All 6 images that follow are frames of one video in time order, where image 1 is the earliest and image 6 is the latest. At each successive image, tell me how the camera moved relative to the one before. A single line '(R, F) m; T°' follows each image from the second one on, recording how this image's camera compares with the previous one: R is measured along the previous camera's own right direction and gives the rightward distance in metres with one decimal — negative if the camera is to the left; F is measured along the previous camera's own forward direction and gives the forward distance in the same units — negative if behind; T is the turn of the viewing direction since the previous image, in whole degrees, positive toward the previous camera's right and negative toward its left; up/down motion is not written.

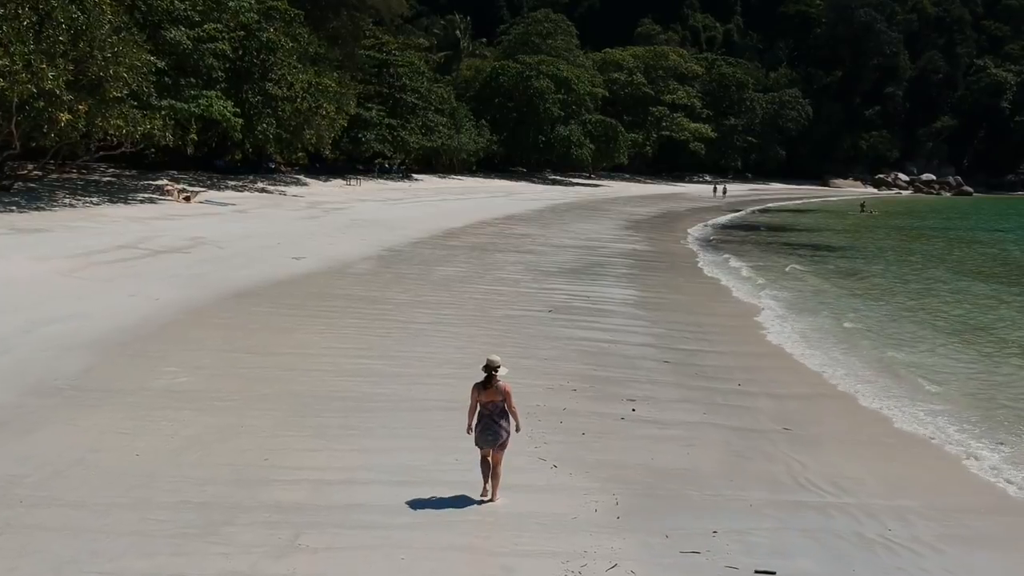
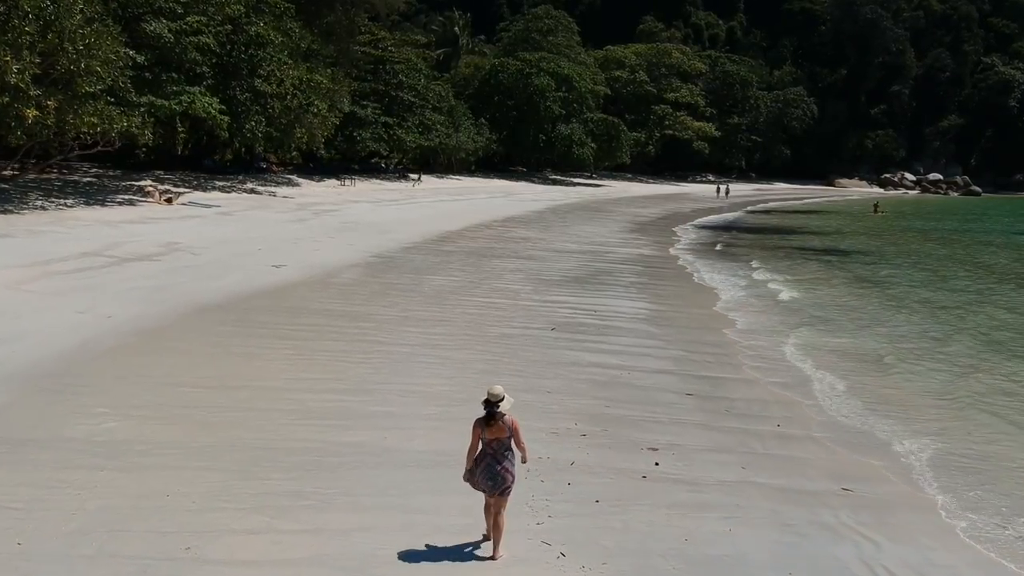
(0.0, +1.2) m; 0°
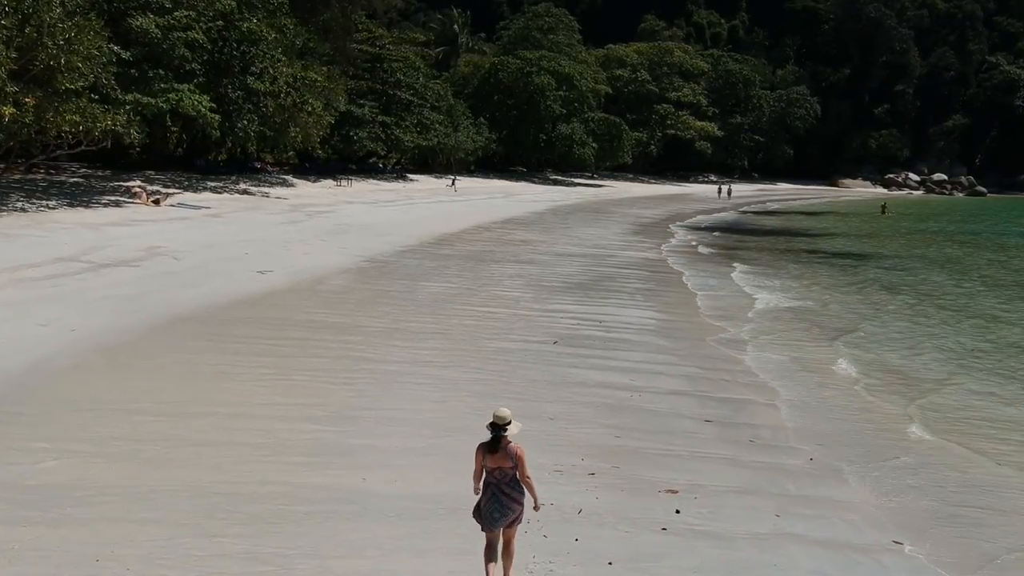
(0.0, +0.8) m; 0°
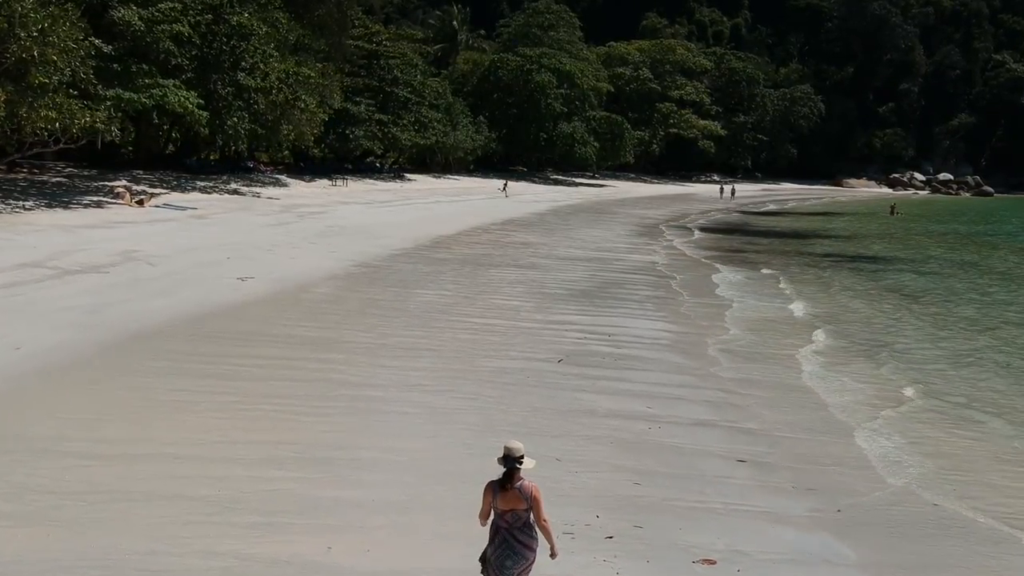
(0.0, +1.0) m; 0°
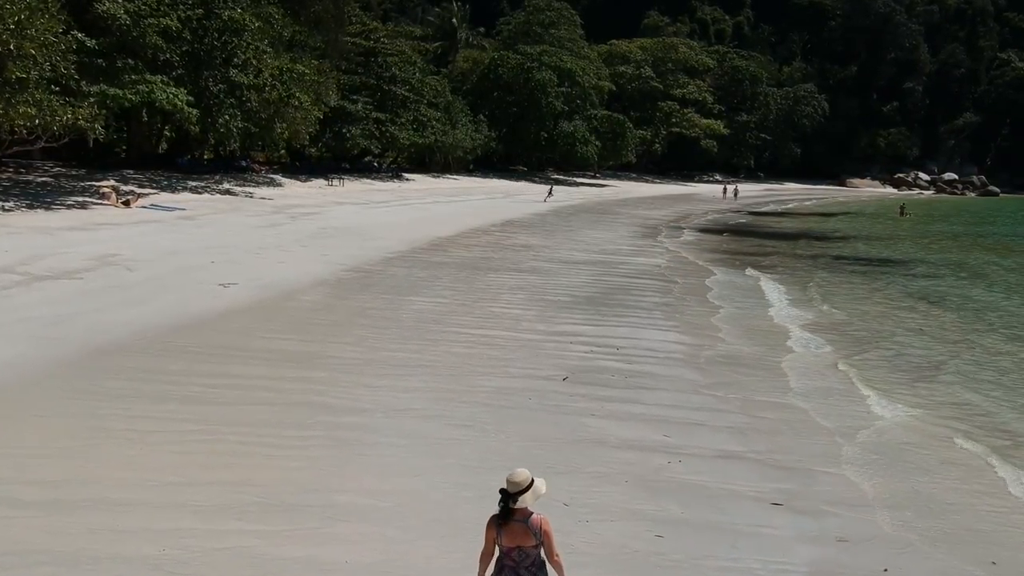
(0.0, +0.8) m; 0°
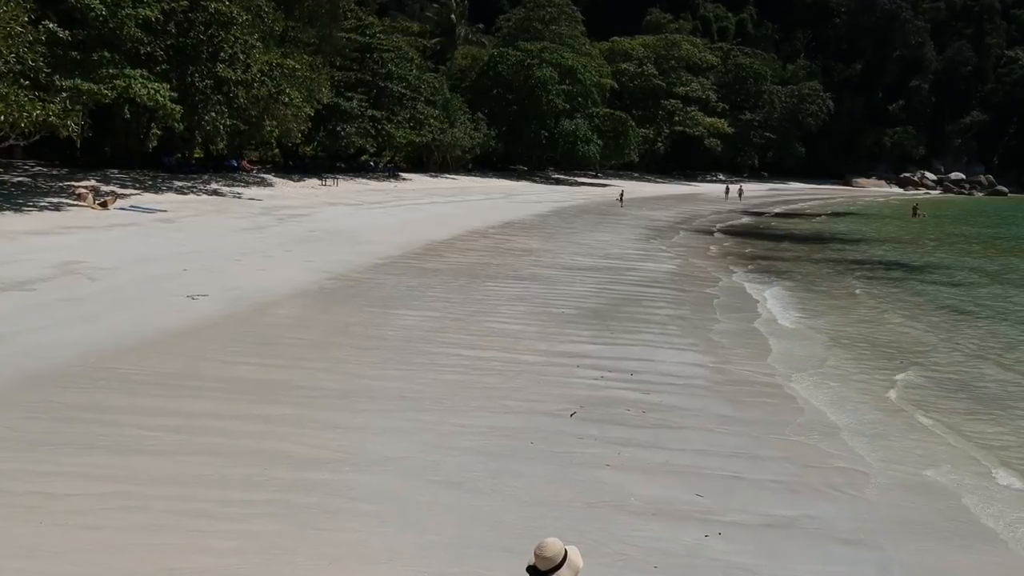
(0.0, +1.1) m; 0°
